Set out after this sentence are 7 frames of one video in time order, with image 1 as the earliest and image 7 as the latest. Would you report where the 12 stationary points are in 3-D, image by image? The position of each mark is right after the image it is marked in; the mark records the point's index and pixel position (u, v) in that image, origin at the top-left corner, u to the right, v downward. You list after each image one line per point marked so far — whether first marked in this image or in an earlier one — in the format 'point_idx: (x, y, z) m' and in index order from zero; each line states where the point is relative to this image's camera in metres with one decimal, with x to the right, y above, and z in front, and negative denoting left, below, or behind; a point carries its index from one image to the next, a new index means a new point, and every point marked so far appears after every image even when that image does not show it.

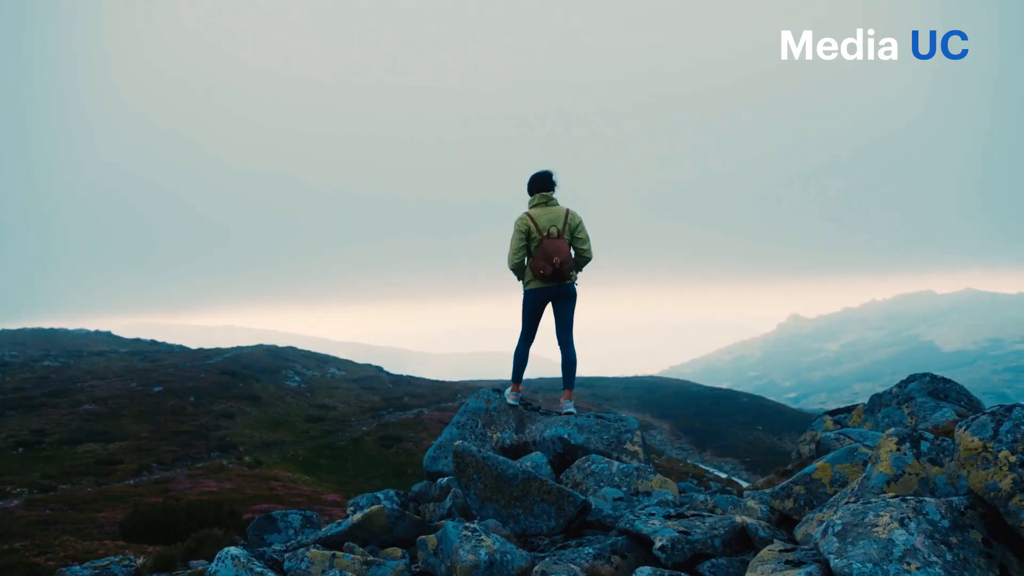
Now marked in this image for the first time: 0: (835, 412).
0: (+9.3, -3.4, +18.2) m
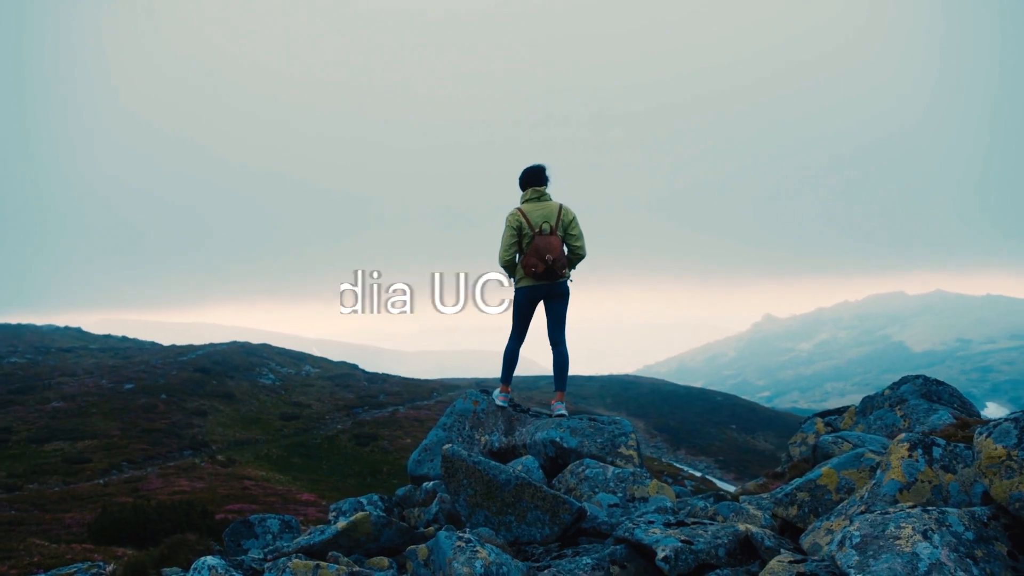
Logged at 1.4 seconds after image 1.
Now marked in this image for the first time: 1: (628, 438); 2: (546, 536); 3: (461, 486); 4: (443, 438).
0: (+8.9, -3.5, +18.1) m
1: (+2.1, -2.7, +11.4) m
2: (+0.5, -3.4, +8.8) m
3: (-0.8, -3.0, +9.8) m
4: (-1.4, -3.0, +12.8) m
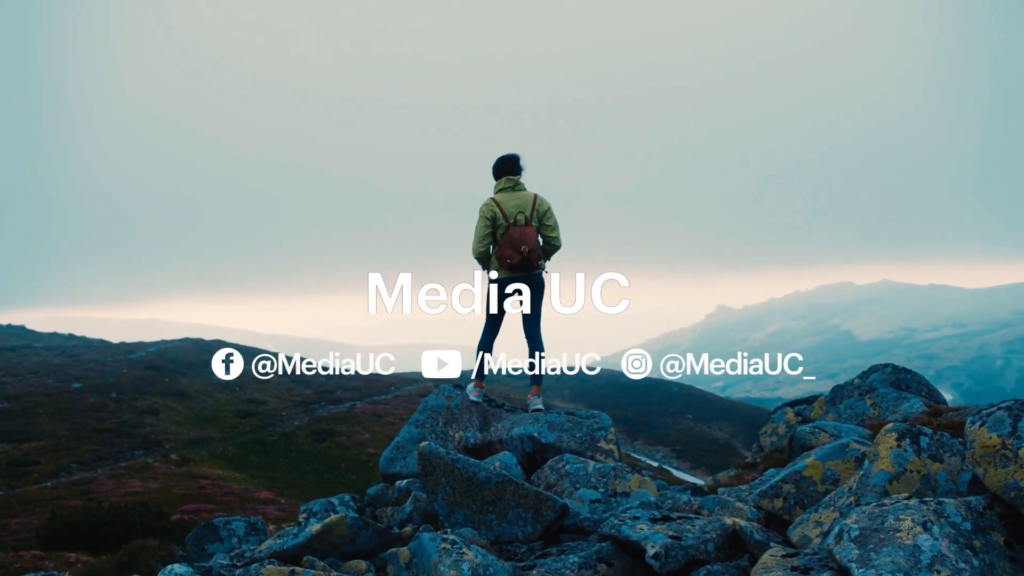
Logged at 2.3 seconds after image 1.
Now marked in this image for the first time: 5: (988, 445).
0: (+8.1, -3.2, +18.3) m
1: (+1.7, -2.5, +11.2) m
2: (+0.2, -3.3, +8.6) m
3: (-1.1, -2.9, +9.4) m
4: (-1.9, -2.8, +12.5) m
5: (+5.2, -1.7, +6.8) m
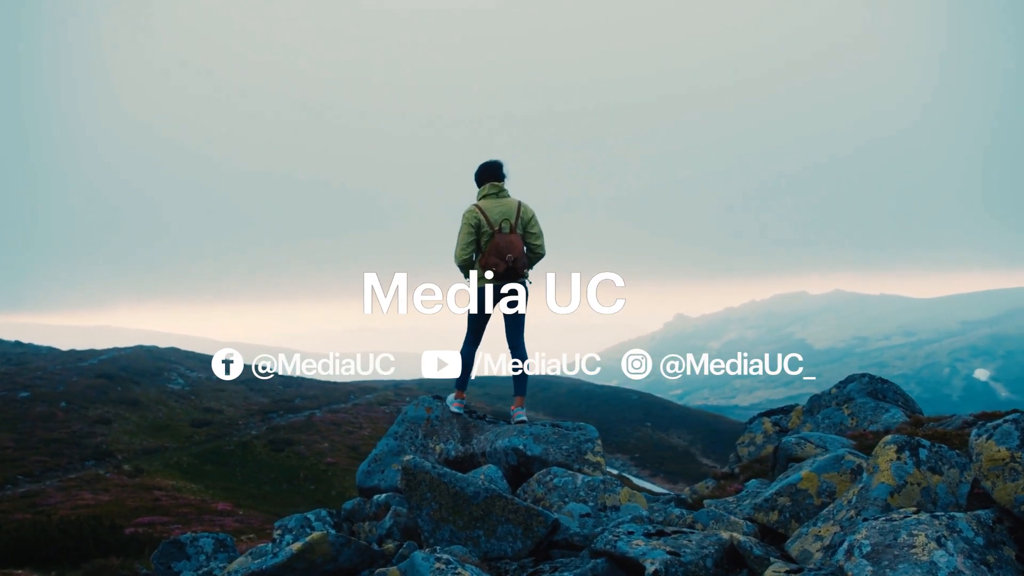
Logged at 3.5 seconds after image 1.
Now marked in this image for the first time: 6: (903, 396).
0: (+7.4, -3.6, +18.5) m
1: (+1.4, -2.7, +11.0) m
2: (+0.1, -3.4, +8.3) m
3: (-1.2, -3.0, +9.1) m
4: (-2.2, -3.0, +12.1) m
5: (+5.1, -1.8, +6.8) m
6: (+9.6, -2.6, +15.8) m
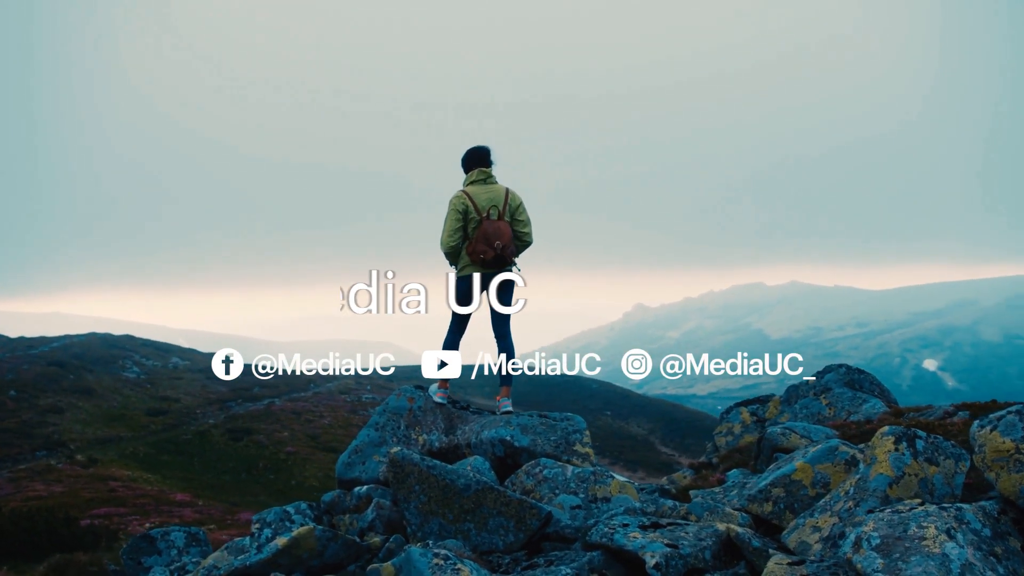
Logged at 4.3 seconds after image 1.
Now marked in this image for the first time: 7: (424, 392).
0: (+6.8, -3.3, +18.6) m
1: (+1.2, -2.5, +10.9) m
2: (0.0, -3.3, +8.2) m
3: (-1.4, -2.8, +8.9) m
4: (-2.5, -2.8, +11.8) m
5: (+5.1, -1.7, +6.8) m
6: (+9.1, -2.5, +16.1) m
7: (-1.7, -2.0, +12.6) m
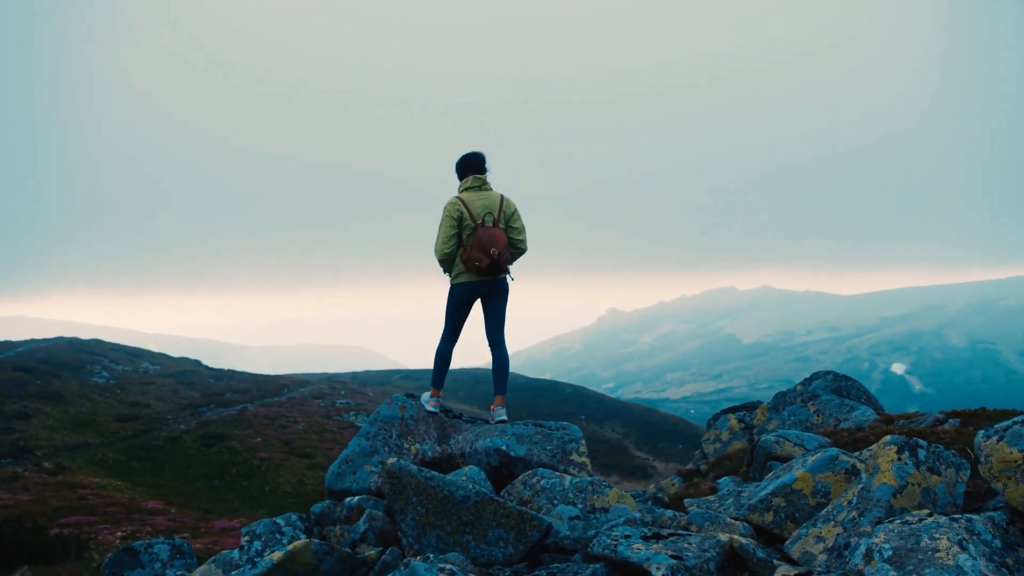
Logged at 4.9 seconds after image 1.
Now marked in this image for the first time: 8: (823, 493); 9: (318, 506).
0: (+6.5, -3.5, +18.7) m
1: (+1.1, -2.6, +10.8) m
2: (0.0, -3.4, +8.1) m
3: (-1.4, -2.9, +8.7) m
4: (-2.6, -2.9, +11.6) m
5: (+5.2, -1.8, +6.9) m
6: (+8.9, -2.7, +16.3) m
7: (-1.8, -2.2, +12.5) m
8: (+3.8, -2.5, +7.8) m
9: (-3.3, -3.7, +11.0) m
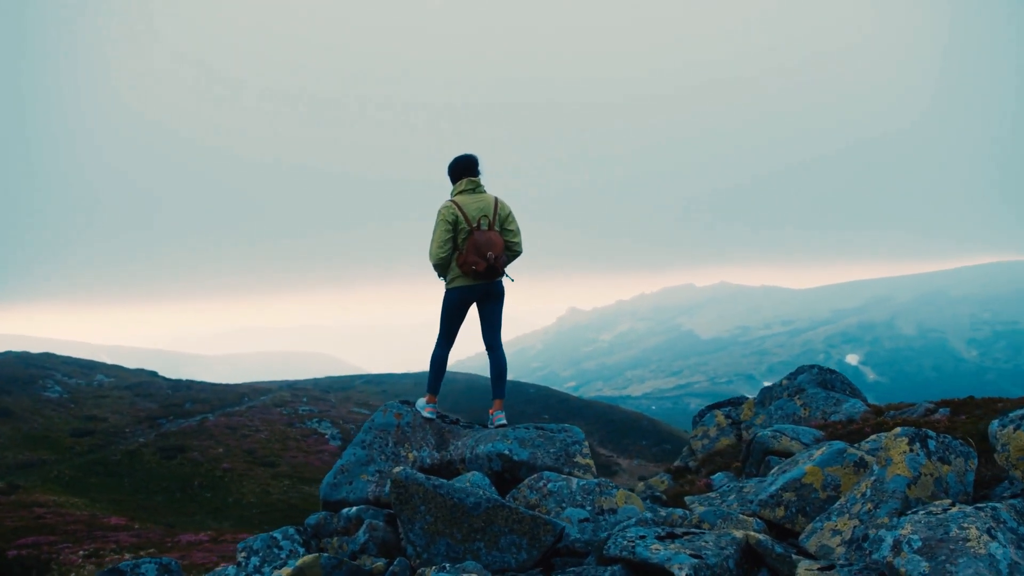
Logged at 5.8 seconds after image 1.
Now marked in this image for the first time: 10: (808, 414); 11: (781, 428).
0: (+6.2, -3.5, +19.0) m
1: (+1.1, -2.6, +10.8) m
2: (+0.1, -3.4, +8.0) m
3: (-1.3, -3.0, +8.6) m
4: (-2.6, -3.0, +11.4) m
5: (+5.3, -1.8, +7.1) m
6: (+8.6, -2.6, +16.6) m
7: (-1.9, -2.3, +12.3) m
8: (+3.9, -2.4, +7.9) m
9: (-3.2, -3.8, +10.7) m
10: (+6.9, -3.0, +15.0) m
11: (+4.8, -2.5, +11.6) m
